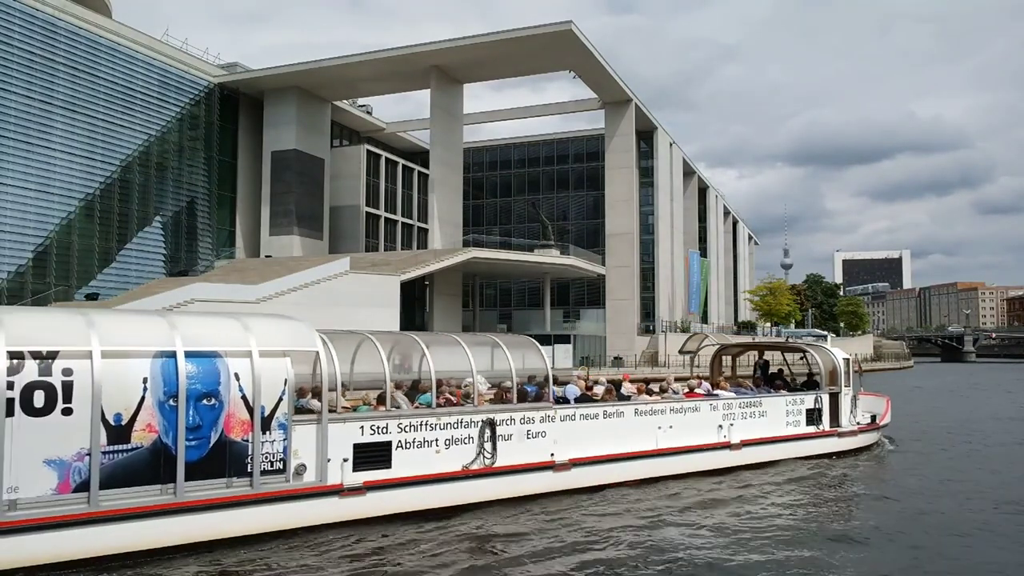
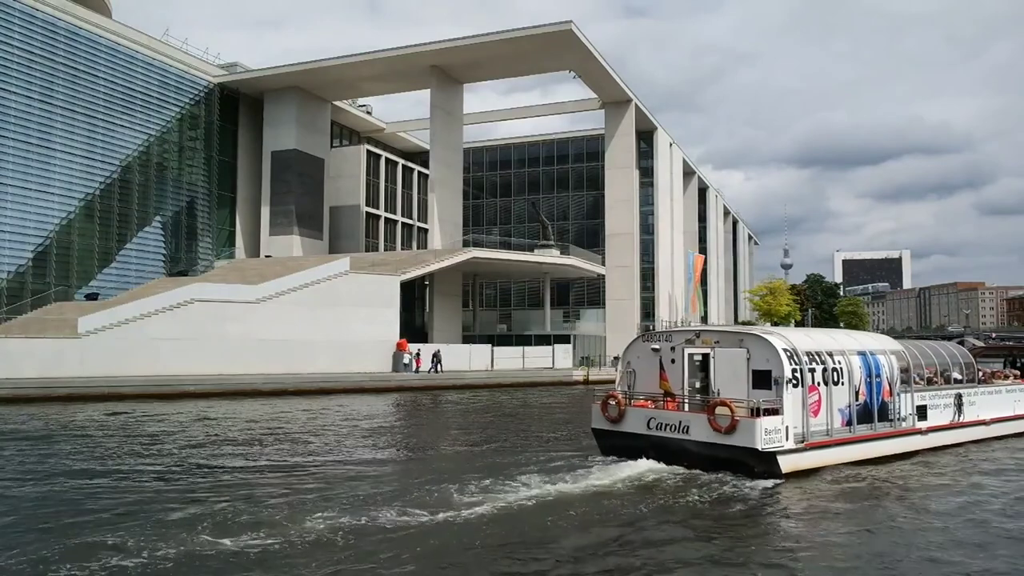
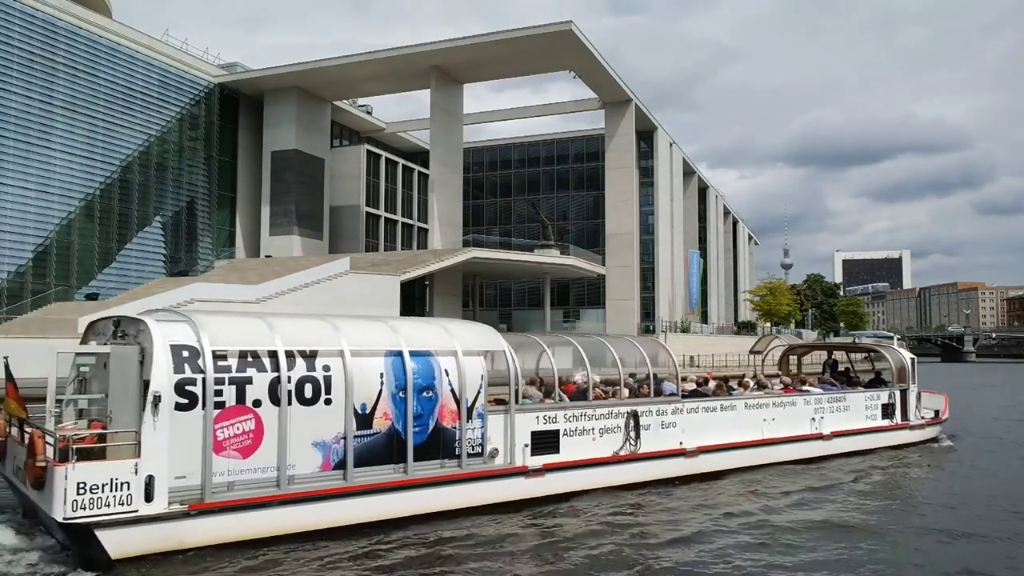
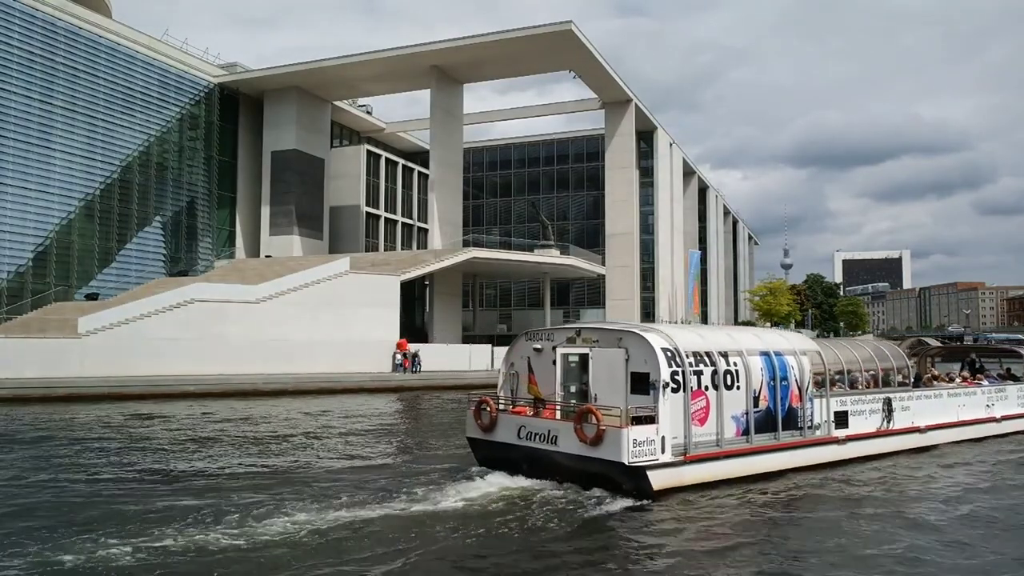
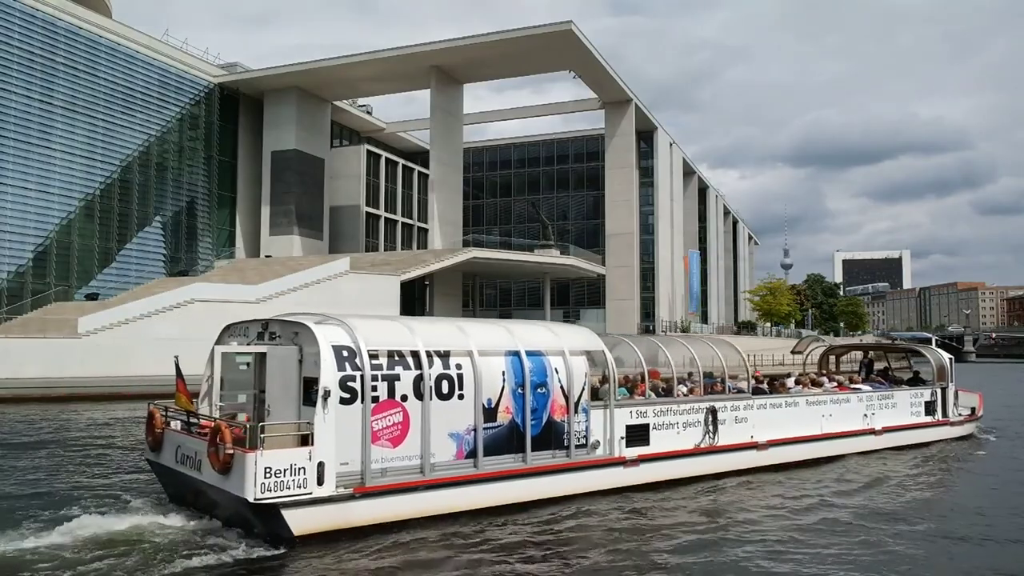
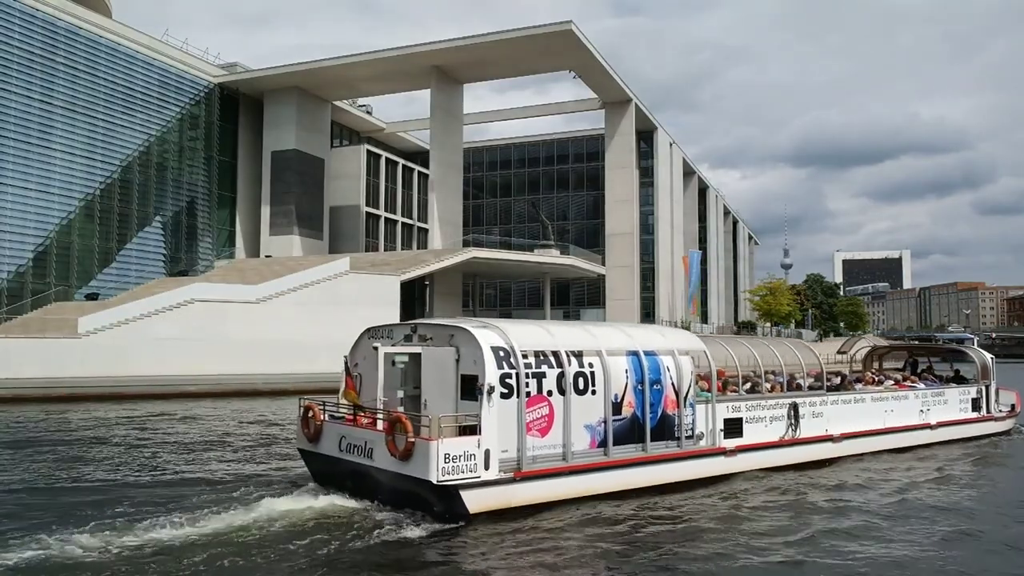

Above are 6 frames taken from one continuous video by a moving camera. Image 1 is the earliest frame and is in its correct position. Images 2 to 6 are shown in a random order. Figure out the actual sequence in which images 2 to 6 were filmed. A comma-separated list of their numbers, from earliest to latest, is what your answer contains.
3, 5, 6, 4, 2
